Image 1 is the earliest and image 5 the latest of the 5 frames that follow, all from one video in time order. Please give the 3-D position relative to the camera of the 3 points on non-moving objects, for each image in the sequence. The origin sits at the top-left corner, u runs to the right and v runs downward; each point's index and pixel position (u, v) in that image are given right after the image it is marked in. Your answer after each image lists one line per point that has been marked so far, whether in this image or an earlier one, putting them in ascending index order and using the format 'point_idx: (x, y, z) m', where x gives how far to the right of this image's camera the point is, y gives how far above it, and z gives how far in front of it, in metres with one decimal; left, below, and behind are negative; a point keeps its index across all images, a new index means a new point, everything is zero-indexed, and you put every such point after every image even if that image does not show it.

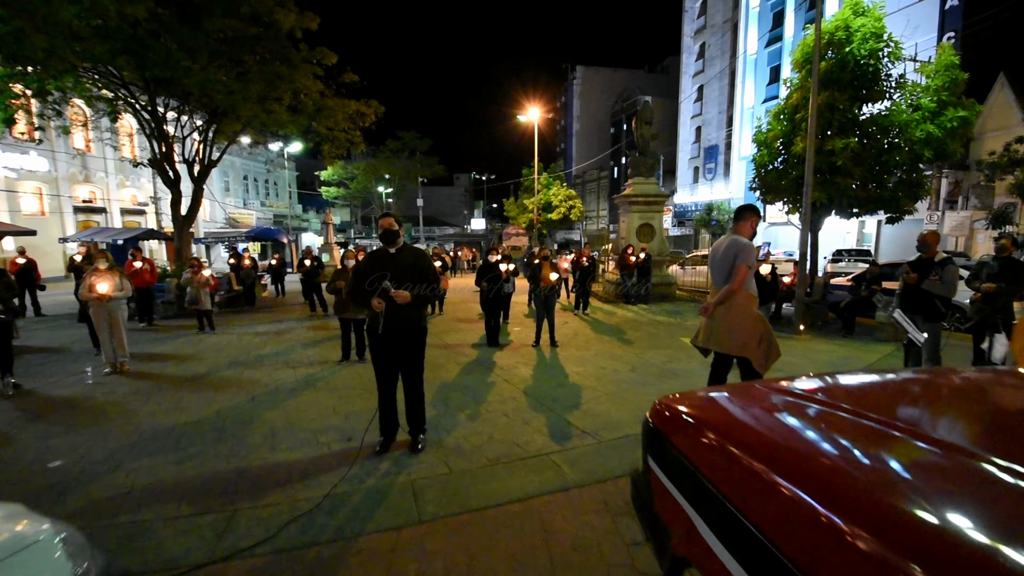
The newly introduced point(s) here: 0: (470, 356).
0: (-0.7, -1.1, +7.8) m
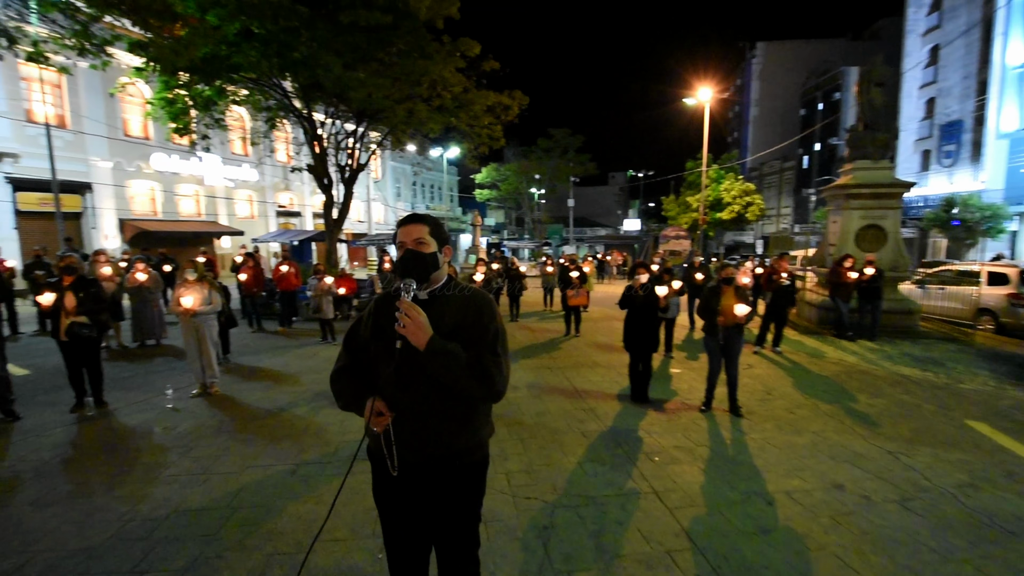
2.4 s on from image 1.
0: (+1.0, -1.5, +5.4) m
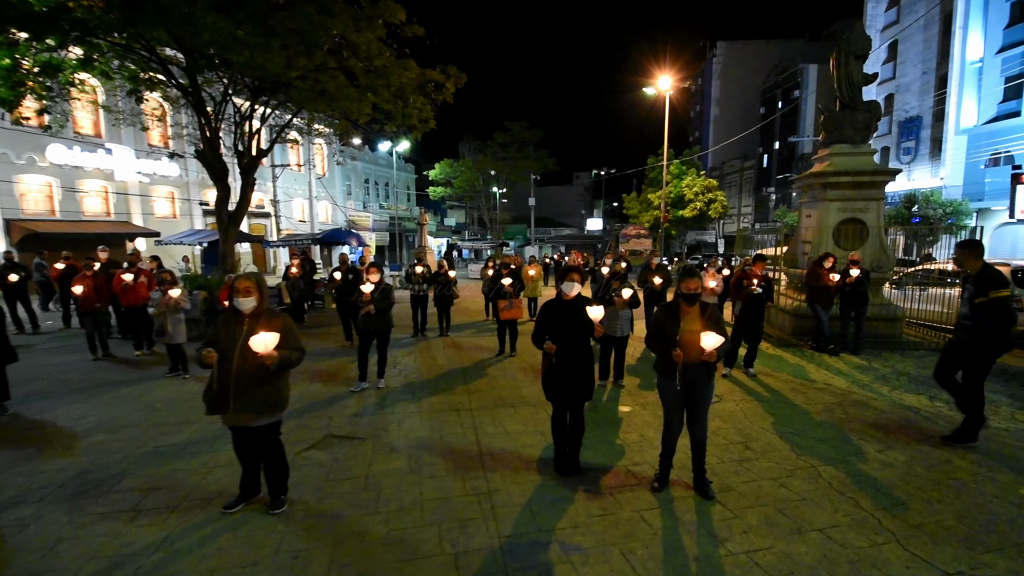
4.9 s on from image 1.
0: (-0.1, -1.6, +3.5) m
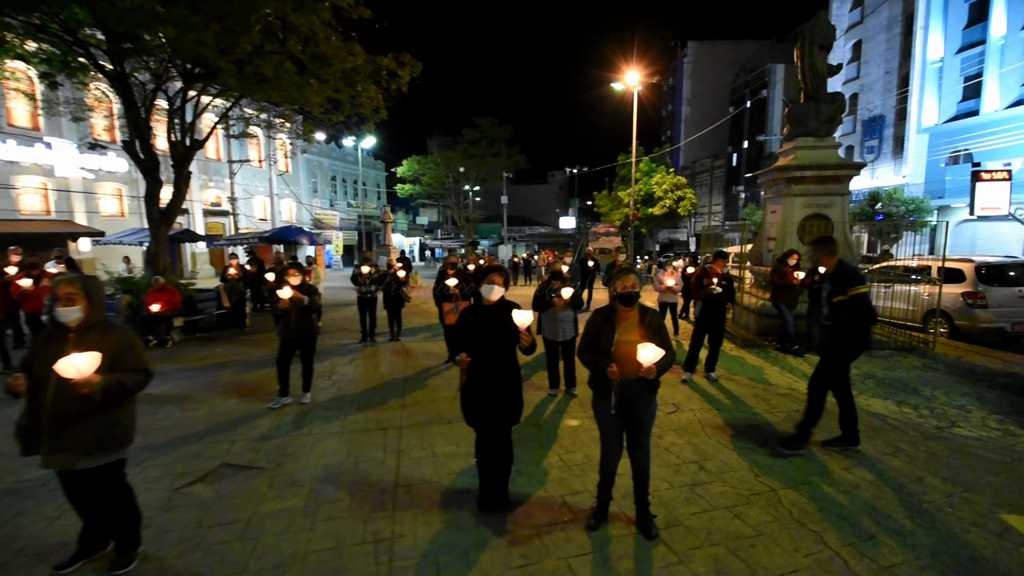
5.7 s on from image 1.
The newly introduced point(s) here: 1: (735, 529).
0: (-0.7, -1.7, +2.8) m
1: (+1.5, -1.6, +3.2) m
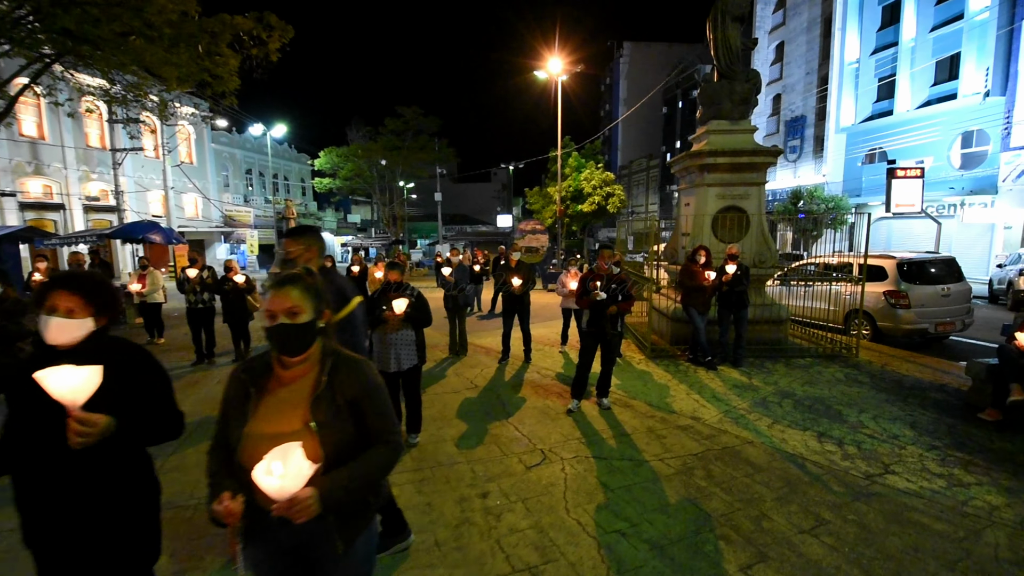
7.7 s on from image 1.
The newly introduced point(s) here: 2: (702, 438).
0: (-2.0, -1.8, +1.2) m
1: (+0.1, -1.7, +1.8) m
2: (+1.8, -1.4, +4.4) m
